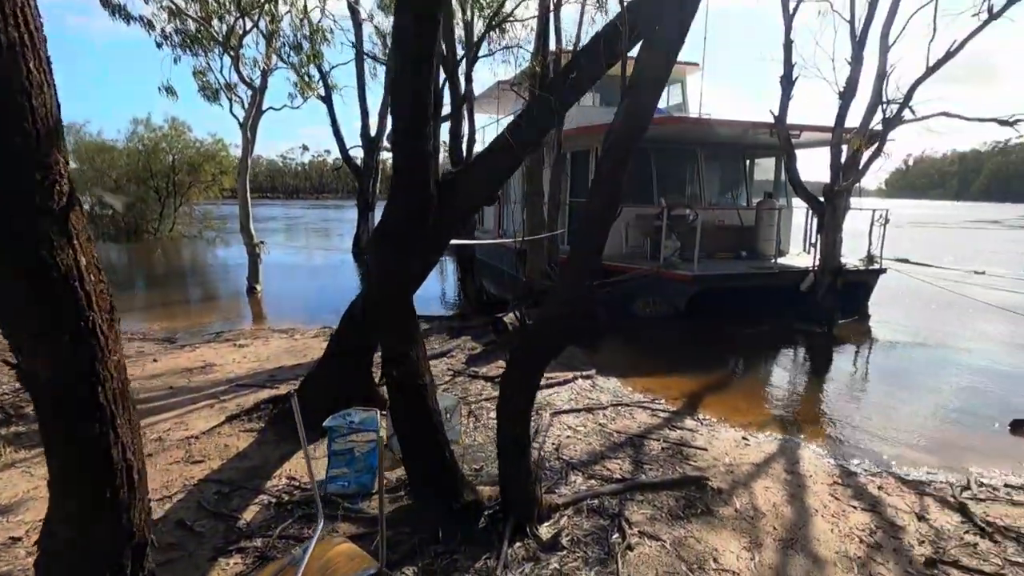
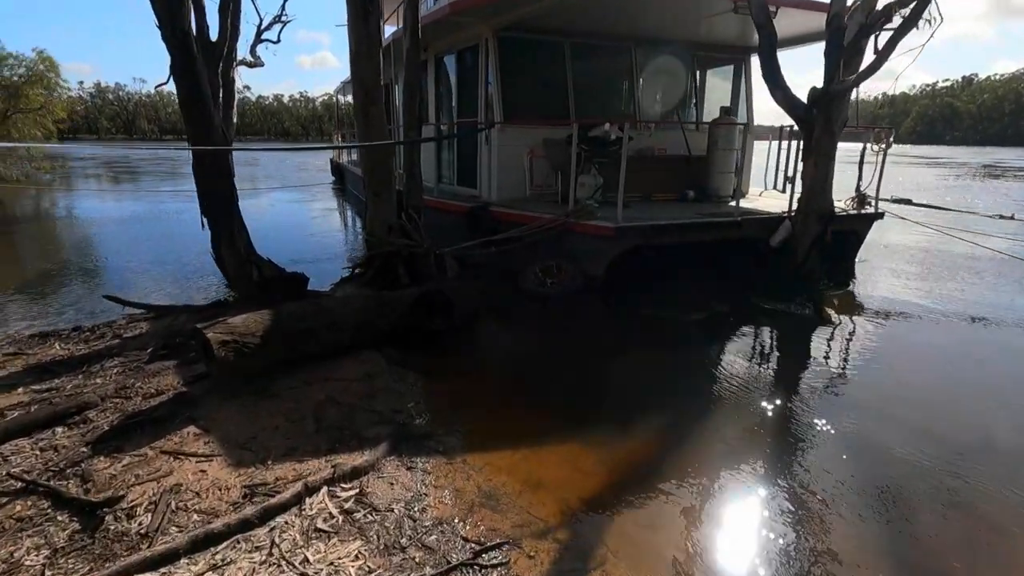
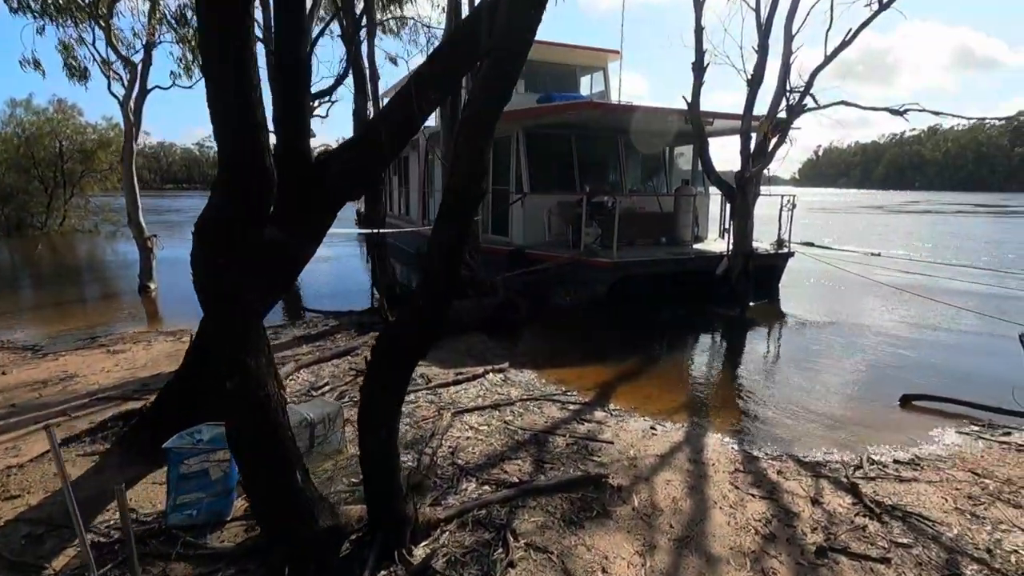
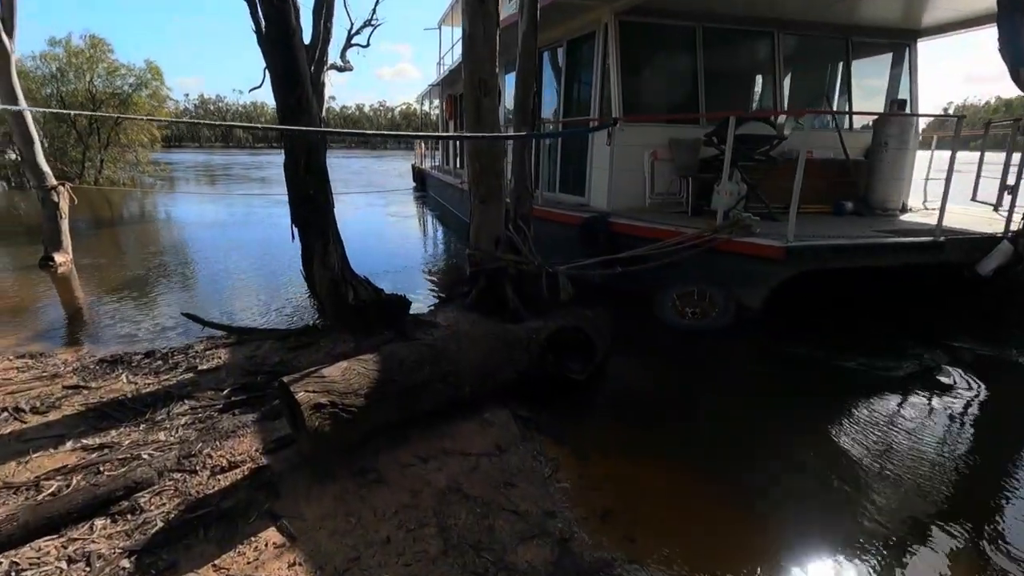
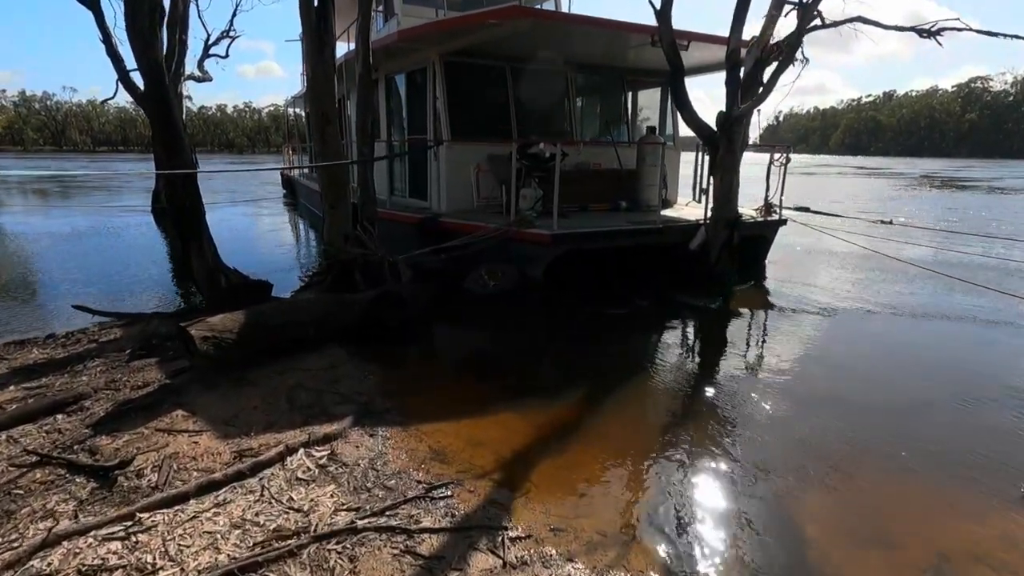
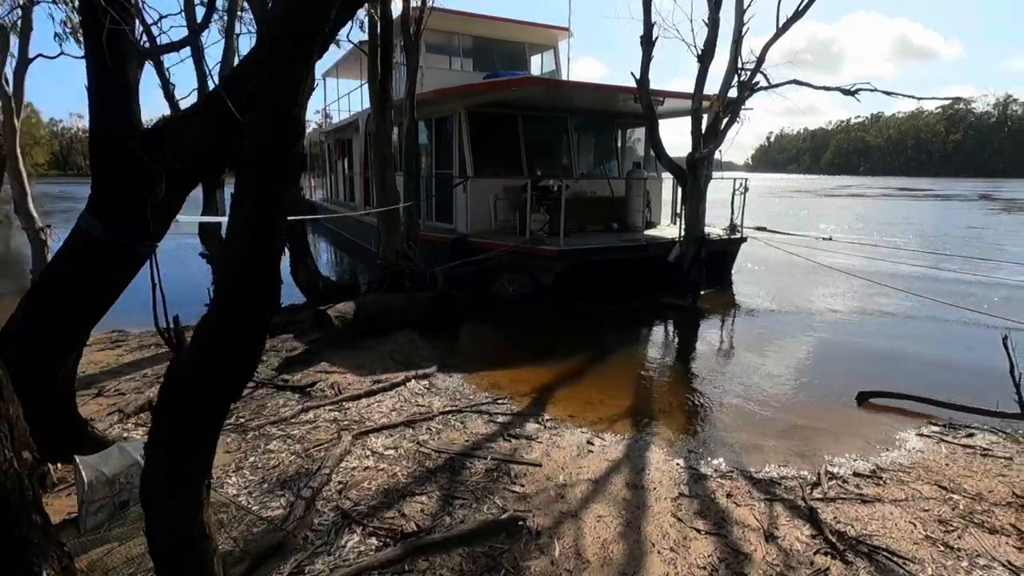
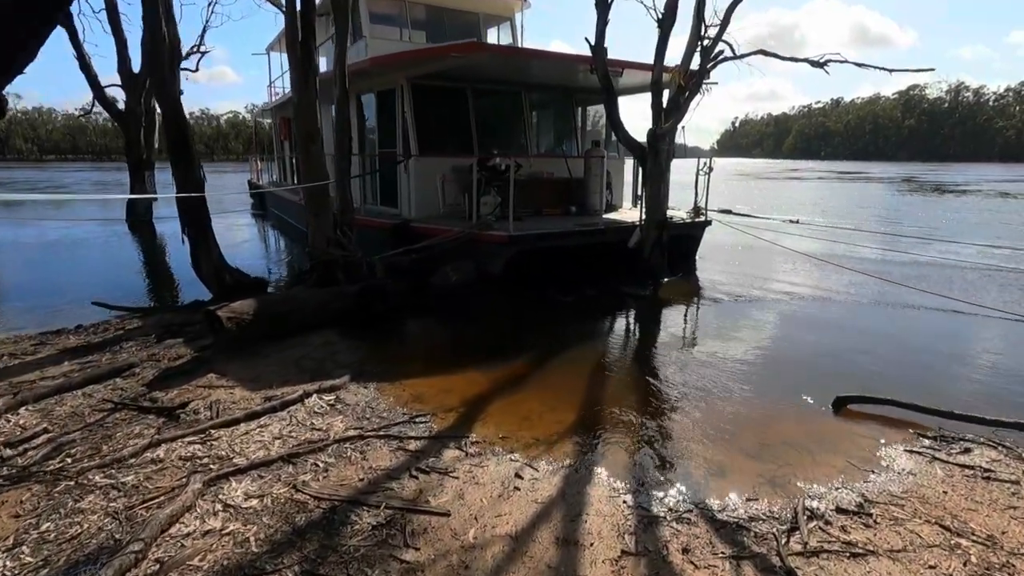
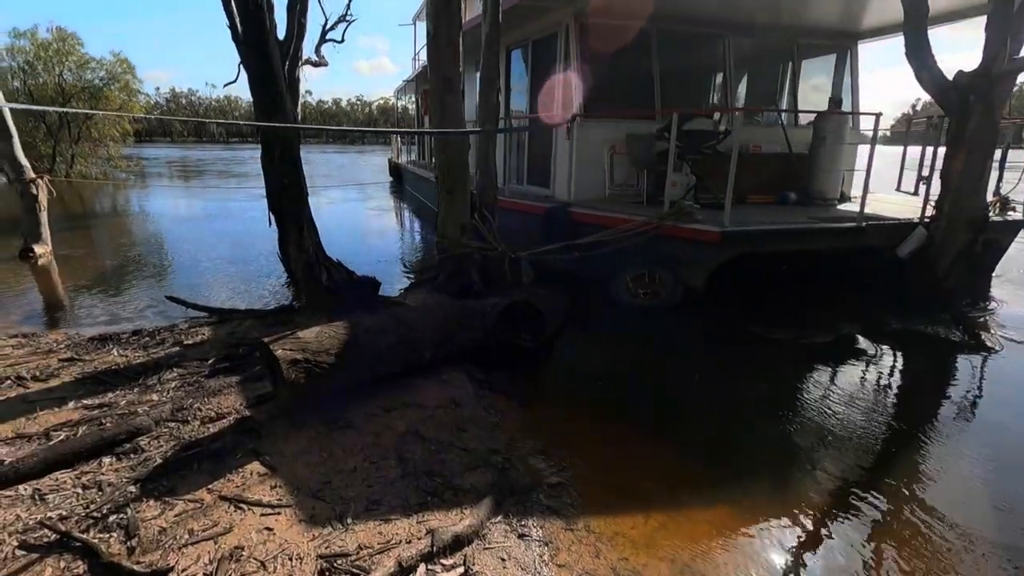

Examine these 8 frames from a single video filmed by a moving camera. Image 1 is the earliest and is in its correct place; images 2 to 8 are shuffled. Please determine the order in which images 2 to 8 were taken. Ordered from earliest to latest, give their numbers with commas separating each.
3, 6, 7, 5, 2, 8, 4
